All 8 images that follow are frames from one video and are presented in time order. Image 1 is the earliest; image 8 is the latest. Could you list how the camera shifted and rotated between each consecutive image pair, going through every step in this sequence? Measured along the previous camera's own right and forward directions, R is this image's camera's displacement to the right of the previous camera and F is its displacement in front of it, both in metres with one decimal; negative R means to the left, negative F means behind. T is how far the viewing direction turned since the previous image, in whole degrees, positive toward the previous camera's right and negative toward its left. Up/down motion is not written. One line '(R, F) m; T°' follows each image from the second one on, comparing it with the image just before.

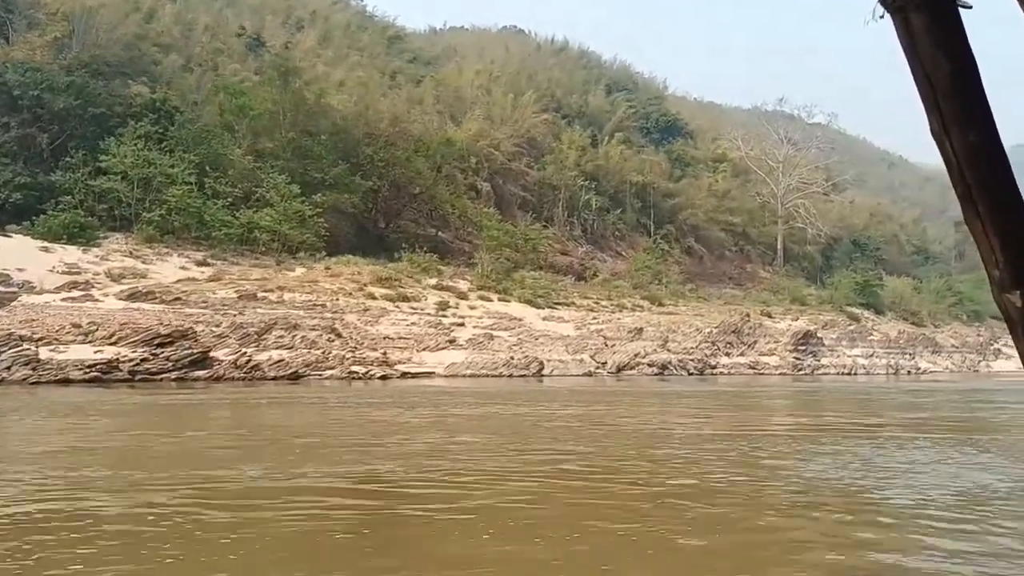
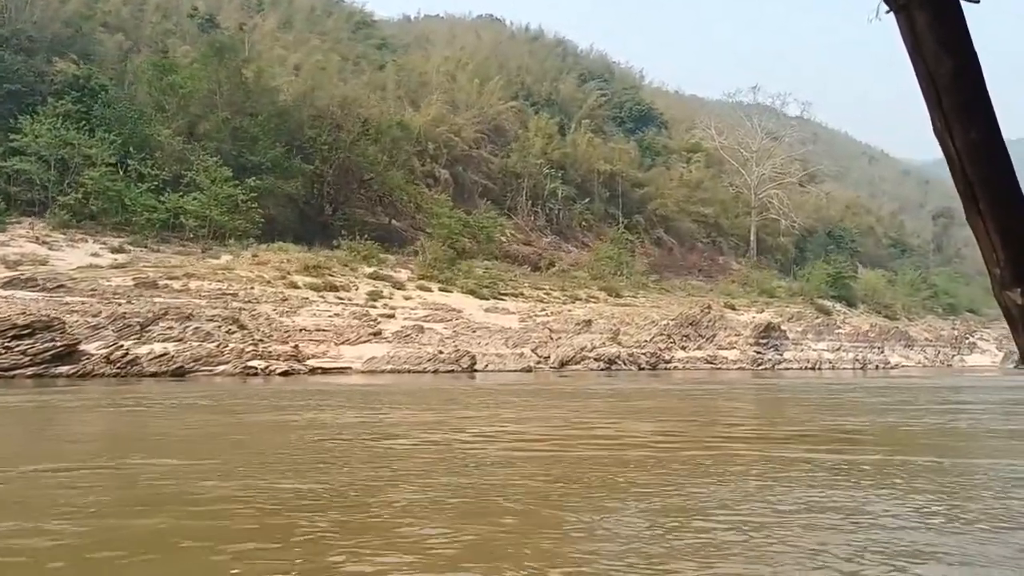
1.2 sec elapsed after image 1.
(+1.0, +1.5) m; +1°
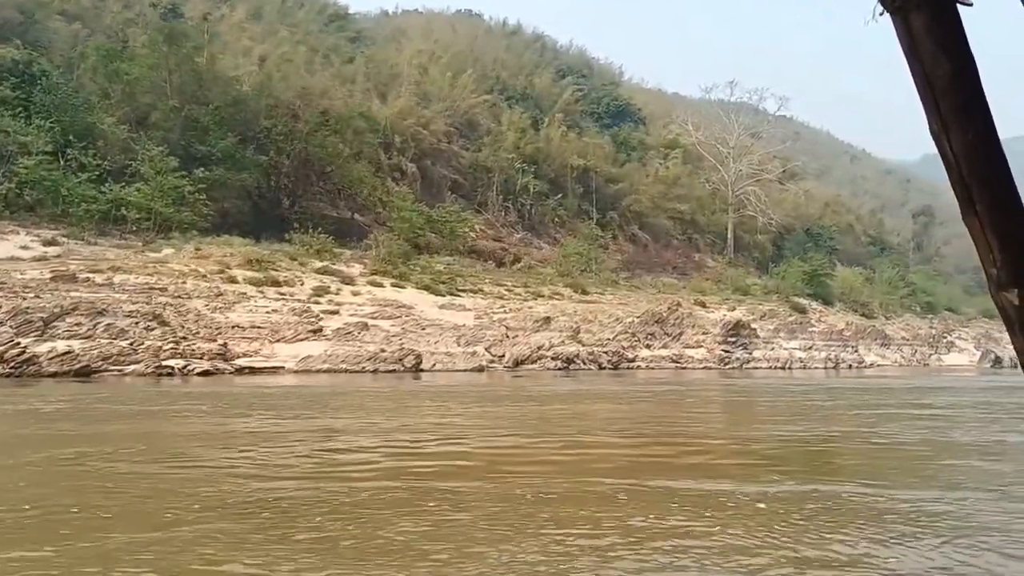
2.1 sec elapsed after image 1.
(+0.6, +1.0) m; +1°
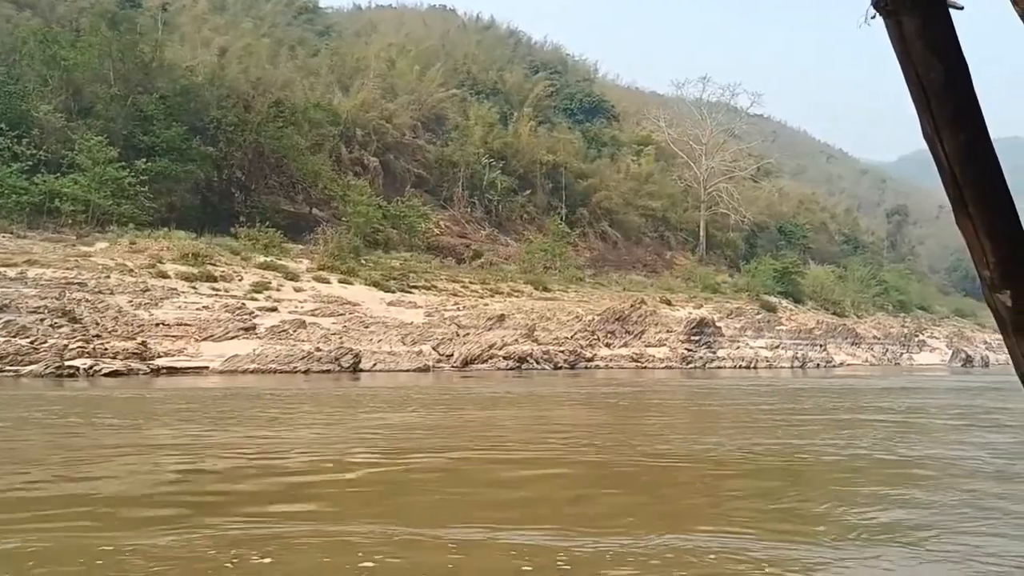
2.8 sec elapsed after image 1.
(+0.6, +0.9) m; +1°
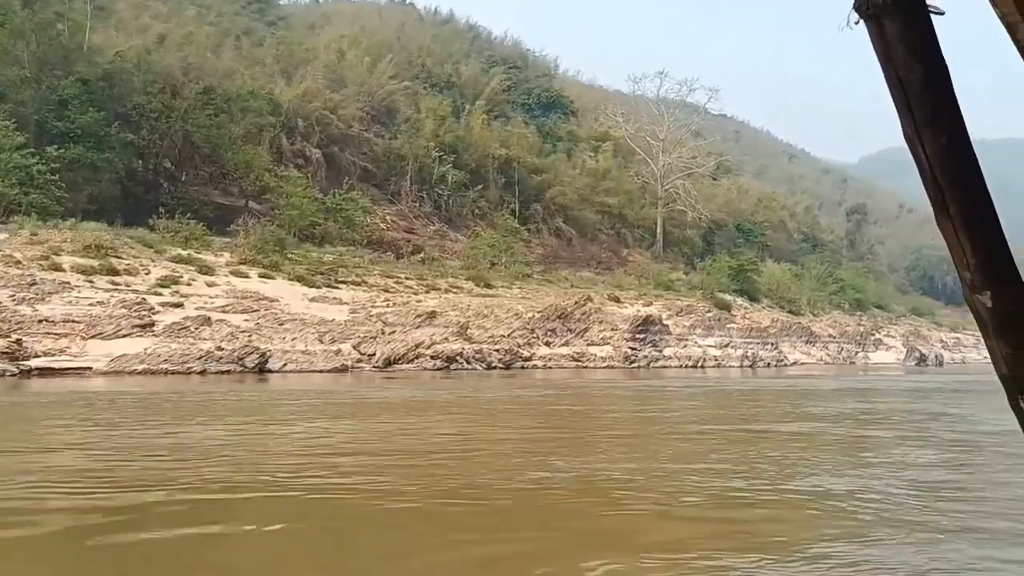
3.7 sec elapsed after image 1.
(+0.7, +1.1) m; +2°
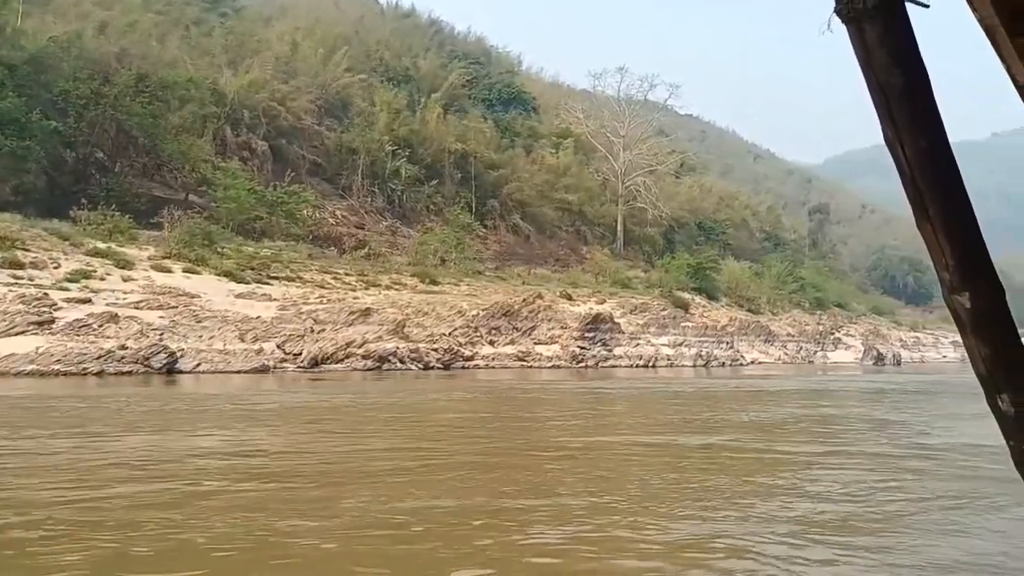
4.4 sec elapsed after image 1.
(+0.5, +0.9) m; +2°
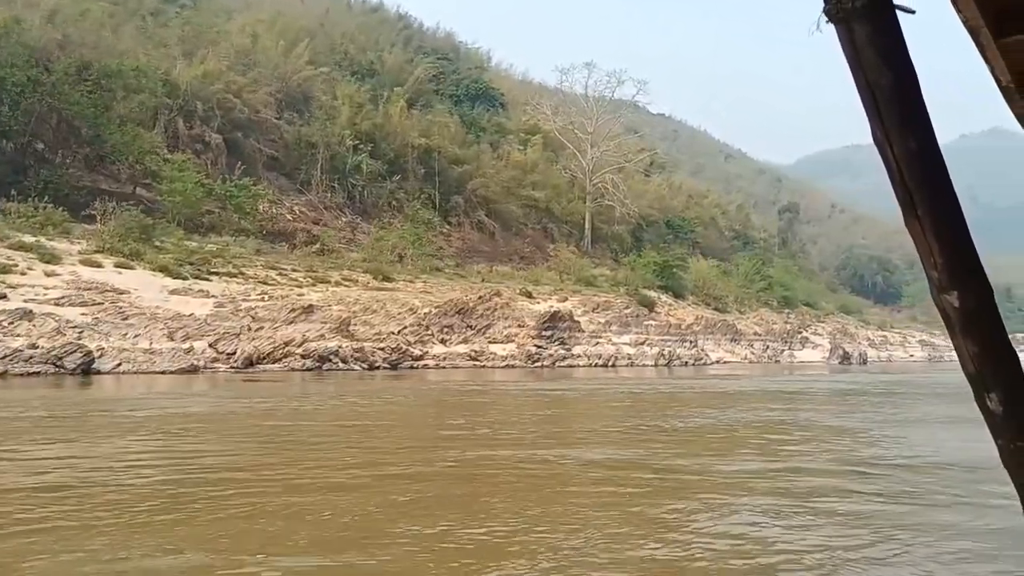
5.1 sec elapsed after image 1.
(+0.4, +0.7) m; +2°
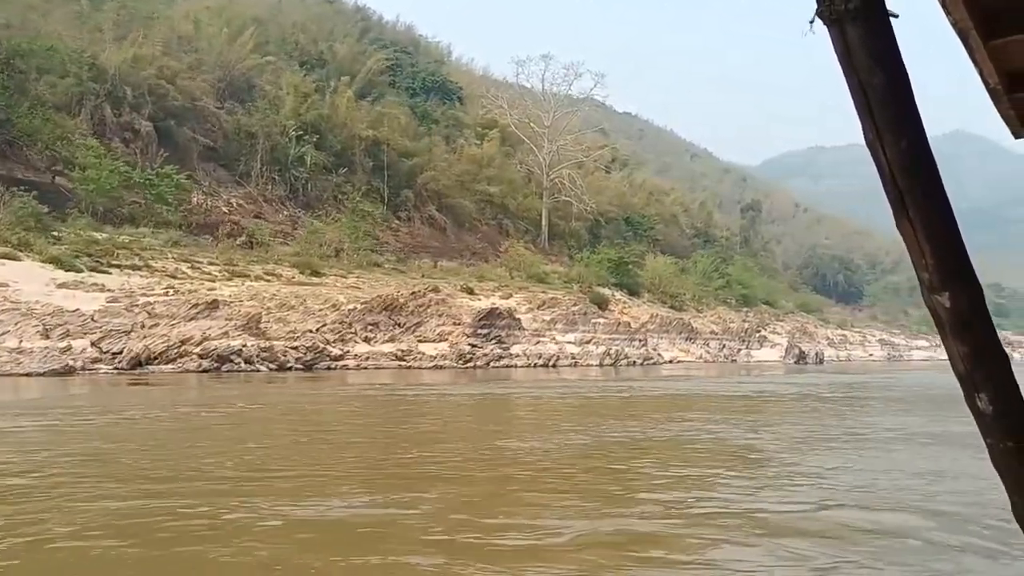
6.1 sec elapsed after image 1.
(+0.7, +1.3) m; +2°
